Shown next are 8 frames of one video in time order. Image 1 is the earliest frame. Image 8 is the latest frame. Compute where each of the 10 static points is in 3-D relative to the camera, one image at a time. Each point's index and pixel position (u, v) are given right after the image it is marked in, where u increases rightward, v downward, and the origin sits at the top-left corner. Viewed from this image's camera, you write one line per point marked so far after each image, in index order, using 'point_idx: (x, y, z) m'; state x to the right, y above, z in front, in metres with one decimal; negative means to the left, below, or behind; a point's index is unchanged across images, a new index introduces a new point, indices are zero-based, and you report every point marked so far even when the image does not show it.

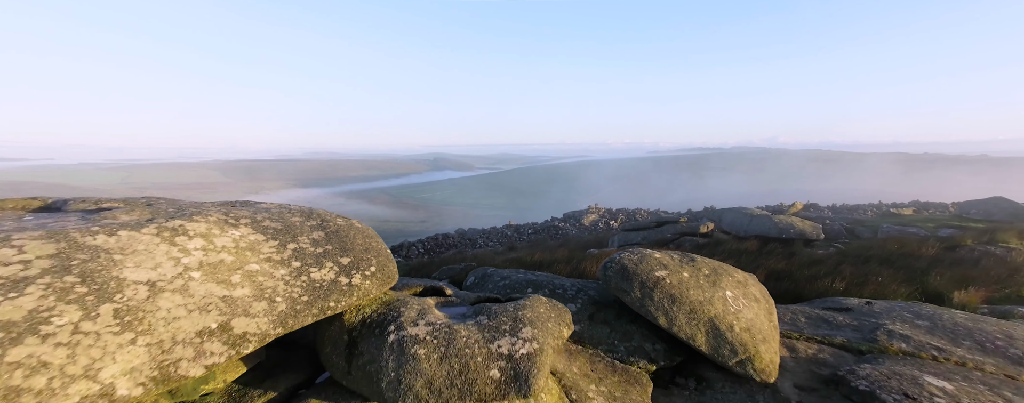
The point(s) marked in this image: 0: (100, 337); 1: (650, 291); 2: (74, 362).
0: (-2.3, -0.7, +2.1) m
1: (+1.6, -1.0, +4.0) m
2: (-2.3, -0.8, +2.0) m
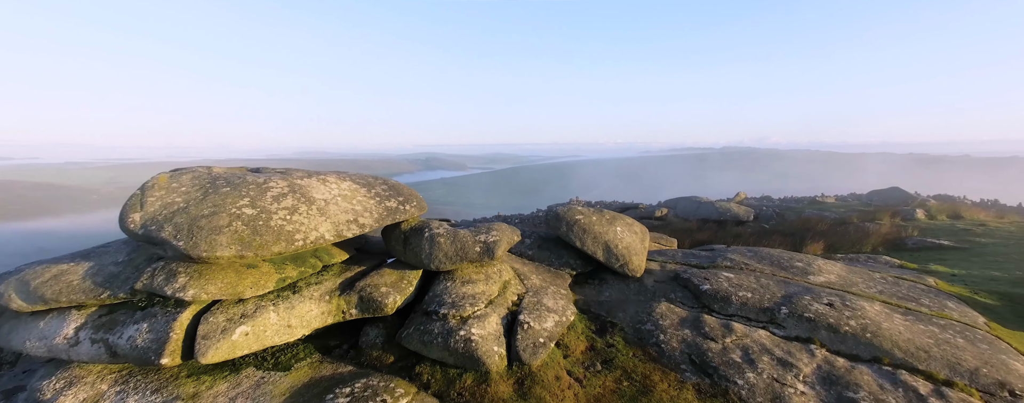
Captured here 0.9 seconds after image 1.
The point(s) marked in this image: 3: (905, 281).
0: (-2.6, -0.2, +5.0) m
1: (+1.2, -0.4, +7.0) m
2: (-2.7, -0.3, +4.9) m
3: (+7.9, -1.6, +7.5) m
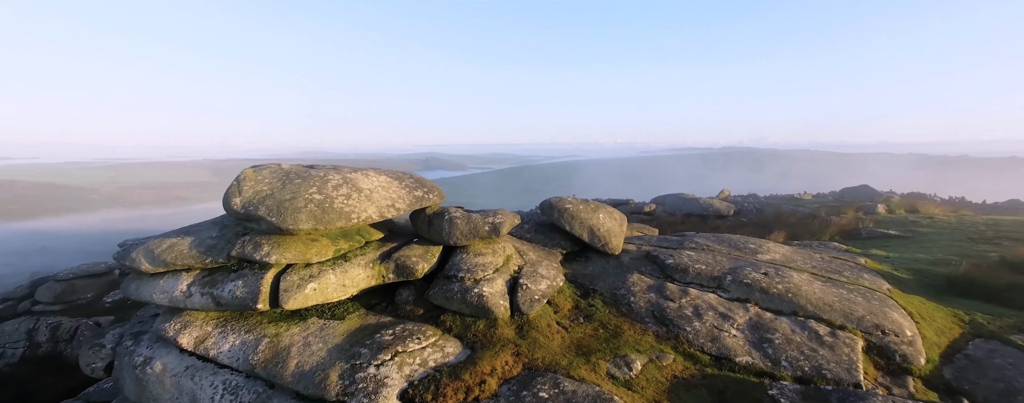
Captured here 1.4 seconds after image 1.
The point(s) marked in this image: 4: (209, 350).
0: (-2.6, 0.0, +6.6) m
1: (+1.2, -0.2, +8.6) m
2: (-2.6, -0.1, +6.5) m
3: (+8.0, -1.4, +9.1) m
4: (-5.0, -2.4, +6.1) m
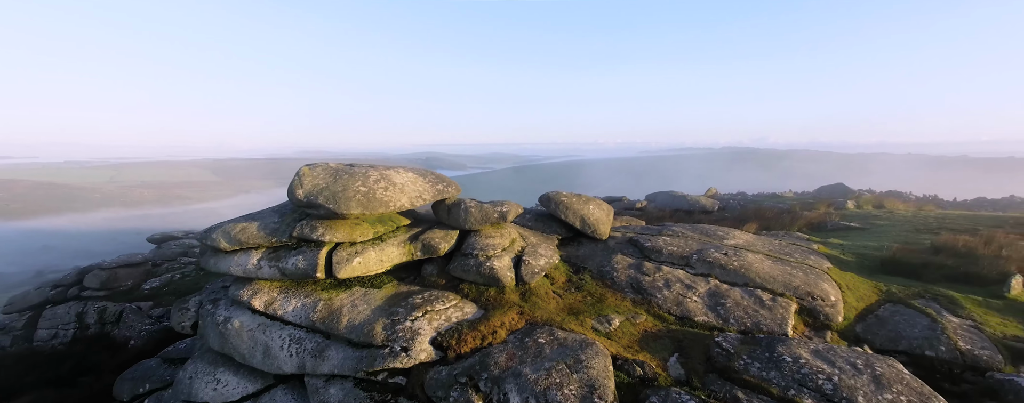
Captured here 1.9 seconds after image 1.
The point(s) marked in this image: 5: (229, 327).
0: (-2.5, +0.2, +8.2) m
1: (+1.3, -0.1, +10.2) m
2: (-2.5, +0.1, +8.1) m
3: (+8.1, -1.3, +10.7) m
4: (-4.9, -2.2, +7.7) m
5: (-5.9, -2.6, +7.8) m
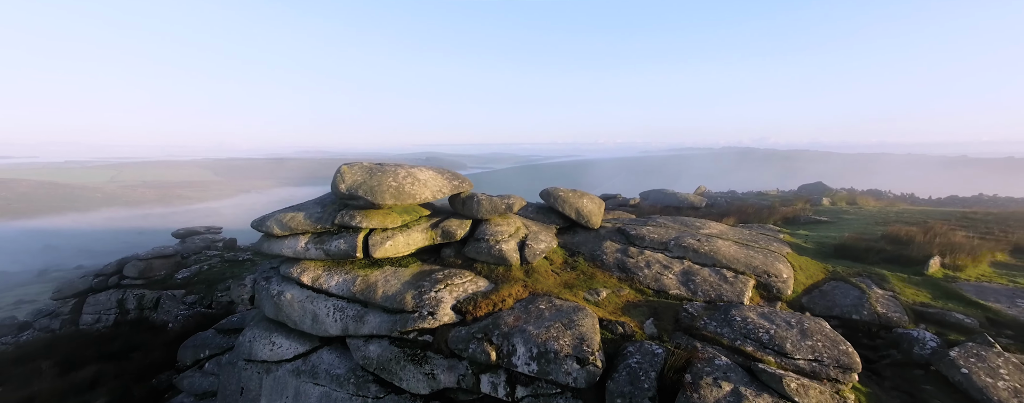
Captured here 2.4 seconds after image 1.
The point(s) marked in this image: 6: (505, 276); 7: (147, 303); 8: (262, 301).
0: (-2.4, +0.4, +9.8) m
1: (+1.5, +0.1, +11.7) m
2: (-2.4, +0.3, +9.7) m
3: (+8.2, -1.1, +12.3) m
4: (-4.7, -2.0, +9.3) m
5: (-5.8, -2.4, +9.4) m
6: (-0.2, -1.9, +9.4) m
7: (-18.2, -5.0, +18.7) m
8: (-6.5, -2.6, +9.7) m
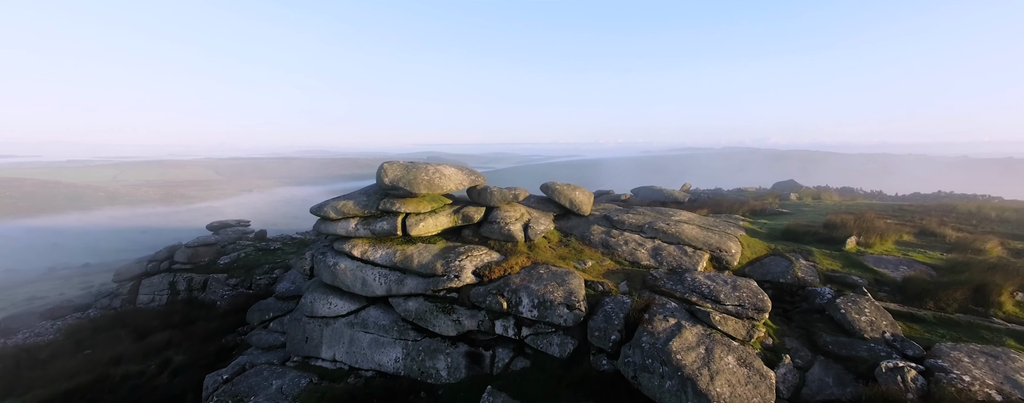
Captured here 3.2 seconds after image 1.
0: (-2.2, +0.7, +12.4) m
1: (+1.7, +0.4, +14.3) m
2: (-2.2, +0.6, +12.3) m
3: (+8.4, -0.8, +14.8) m
4: (-4.5, -1.7, +11.9) m
5: (-5.6, -2.1, +12.0) m
6: (0.0, -1.6, +11.9) m
7: (-18.0, -4.7, +21.3) m
8: (-6.3, -2.2, +12.3) m
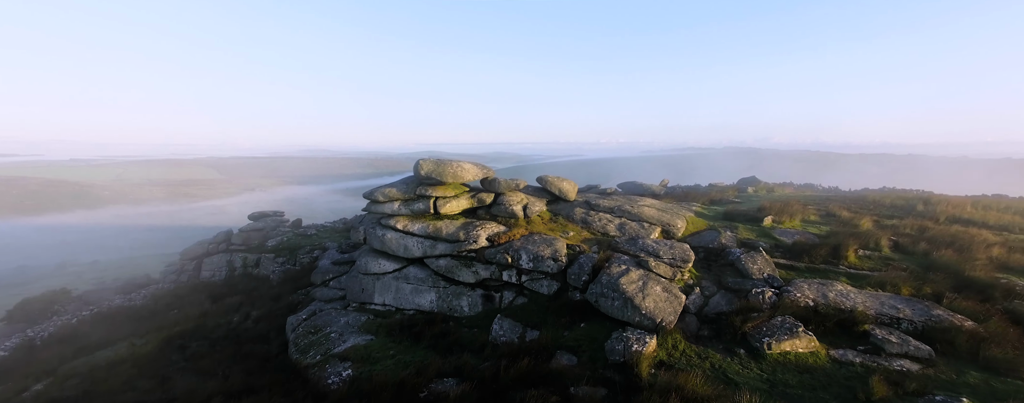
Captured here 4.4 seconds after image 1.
0: (-2.1, +1.2, +16.6) m
1: (+1.8, +1.0, +18.5) m
2: (-2.1, +1.1, +16.5) m
3: (+8.5, -0.3, +19.0) m
4: (-4.4, -1.2, +16.1) m
5: (-5.5, -1.6, +16.2) m
6: (+0.1, -1.0, +16.1) m
7: (-17.9, -4.1, +25.5) m
8: (-6.2, -1.7, +16.5) m
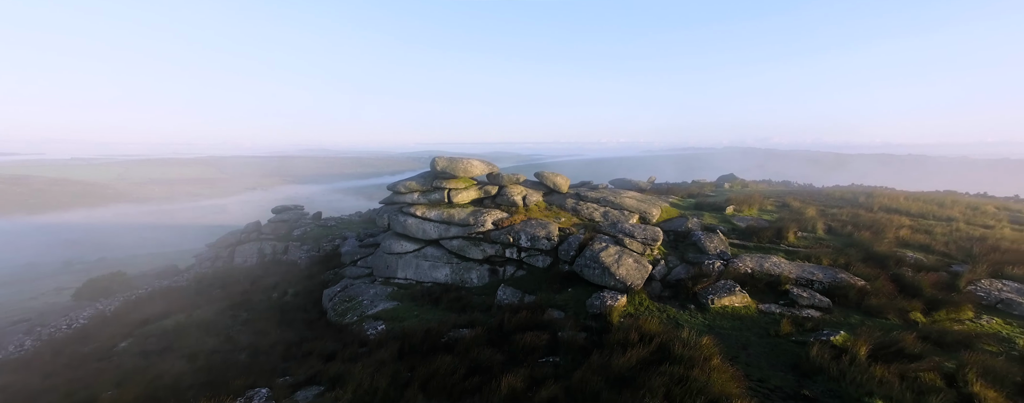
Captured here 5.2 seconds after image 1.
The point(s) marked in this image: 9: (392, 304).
0: (-2.0, +1.7, +19.5) m
1: (+1.9, +1.4, +21.5) m
2: (-2.0, +1.6, +19.4) m
3: (+8.6, +0.2, +21.9) m
4: (-4.4, -0.7, +19.0) m
5: (-5.4, -1.1, +19.2) m
6: (+0.2, -0.6, +19.1) m
7: (-17.8, -3.6, +28.6) m
8: (-6.1, -1.2, +19.5) m
9: (-5.4, -4.6, +16.9) m
